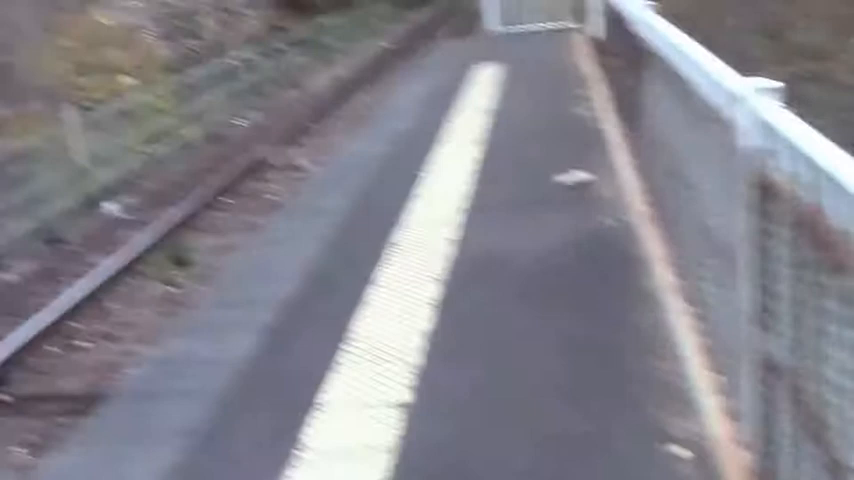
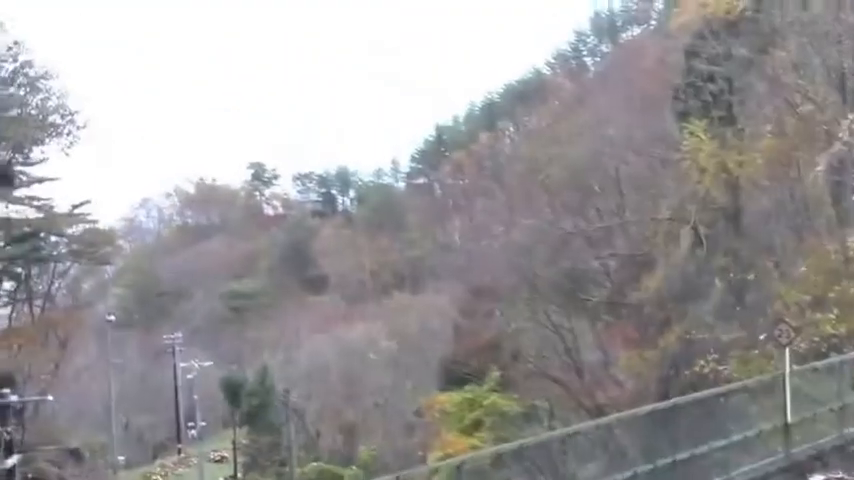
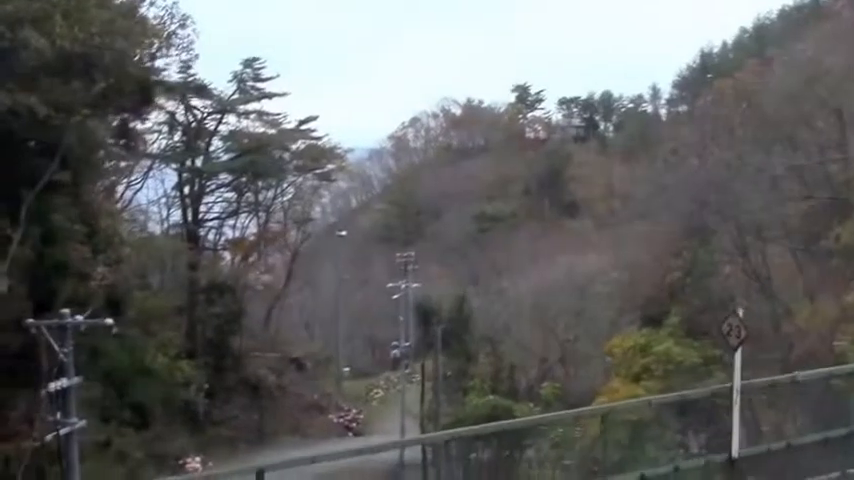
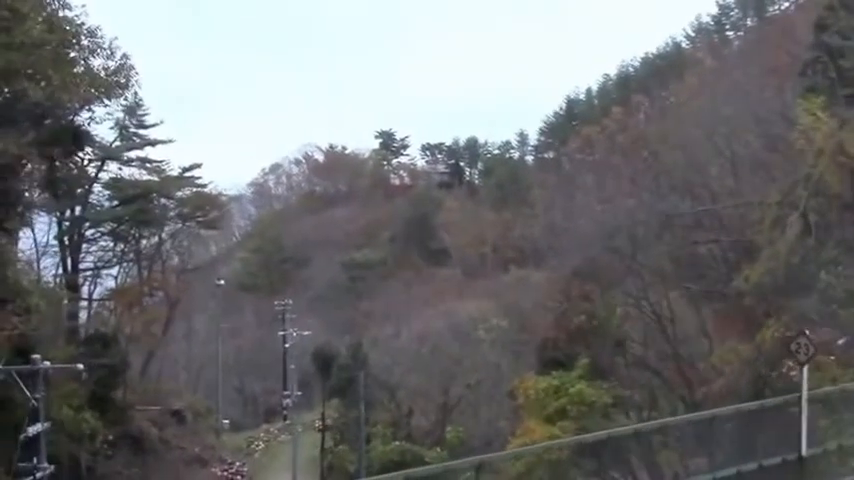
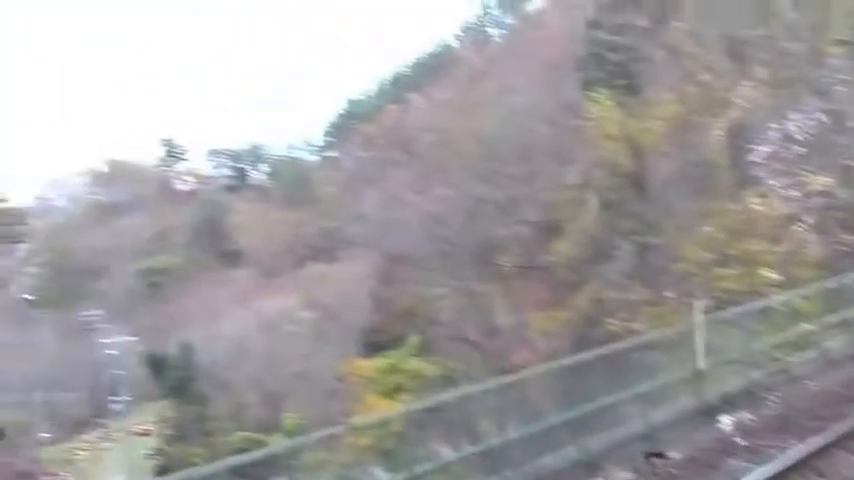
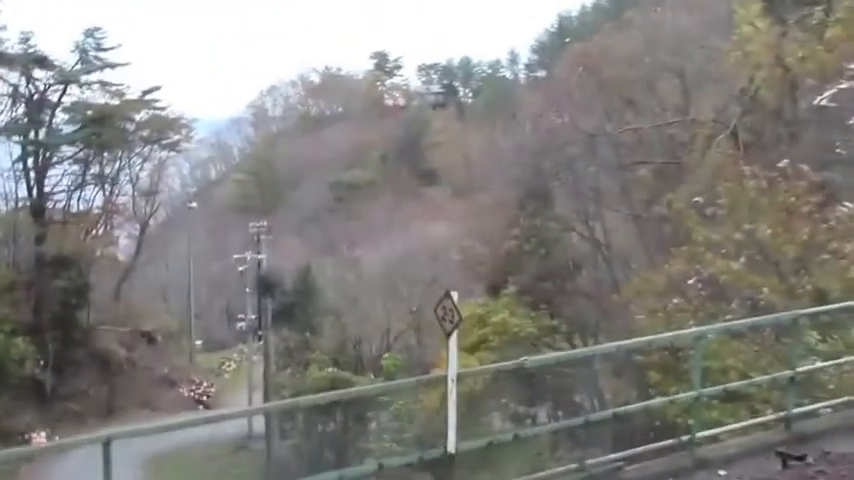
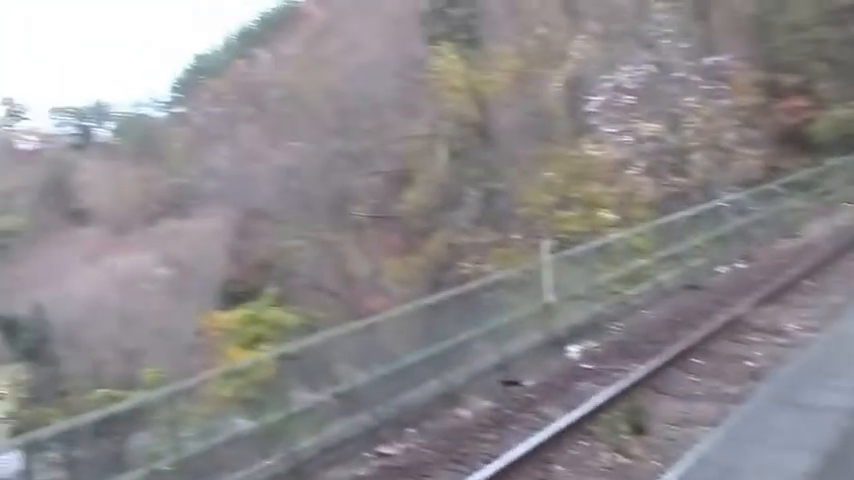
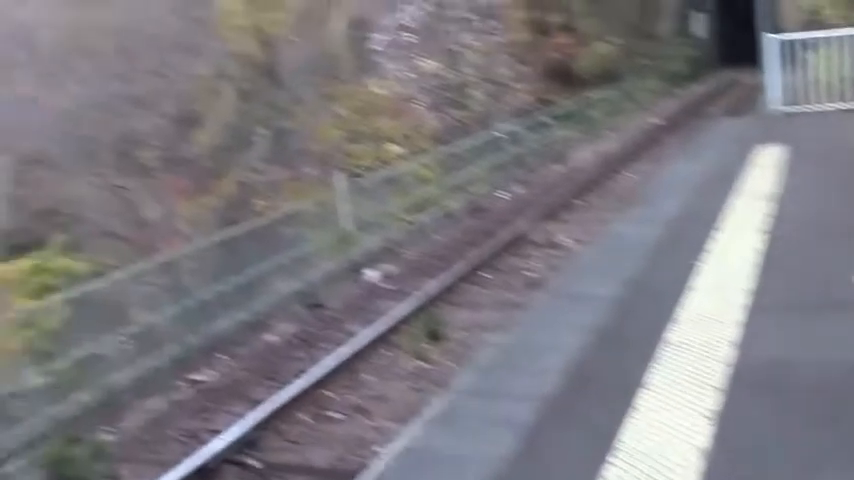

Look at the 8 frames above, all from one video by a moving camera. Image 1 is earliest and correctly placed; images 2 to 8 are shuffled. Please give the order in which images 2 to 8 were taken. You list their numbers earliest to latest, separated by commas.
8, 7, 5, 2, 4, 3, 6
